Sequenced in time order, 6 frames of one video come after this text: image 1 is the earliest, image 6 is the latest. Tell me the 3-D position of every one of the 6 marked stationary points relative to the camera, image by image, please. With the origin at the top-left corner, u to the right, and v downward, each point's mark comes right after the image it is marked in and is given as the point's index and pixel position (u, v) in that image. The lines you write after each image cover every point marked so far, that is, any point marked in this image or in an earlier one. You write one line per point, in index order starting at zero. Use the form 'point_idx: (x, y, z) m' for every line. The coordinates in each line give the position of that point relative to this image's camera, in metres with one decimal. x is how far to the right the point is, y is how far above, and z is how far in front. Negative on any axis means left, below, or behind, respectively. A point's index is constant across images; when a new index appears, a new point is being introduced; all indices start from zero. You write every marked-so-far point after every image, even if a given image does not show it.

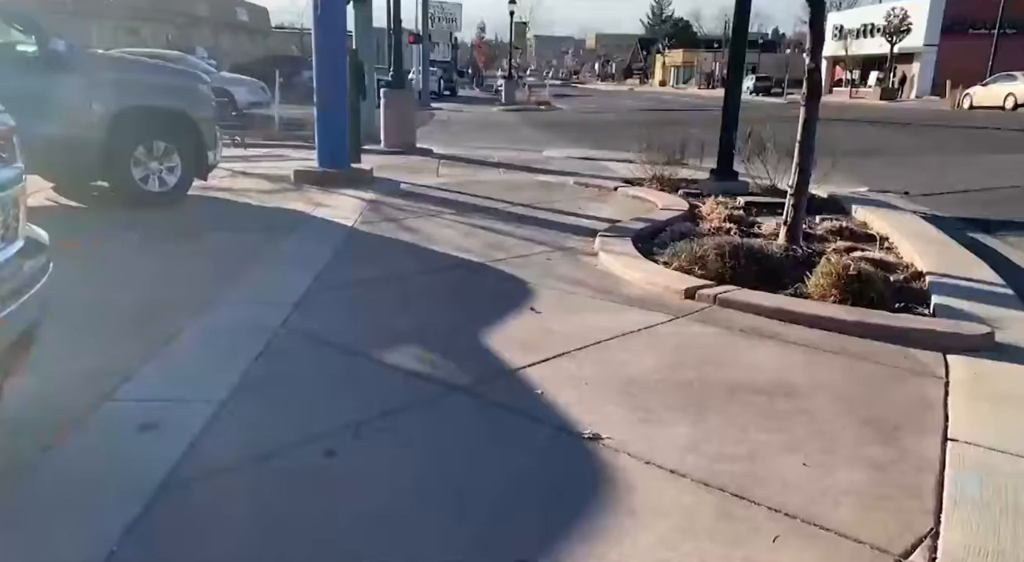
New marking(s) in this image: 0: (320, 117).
0: (-2.7, +2.2, +10.3) m
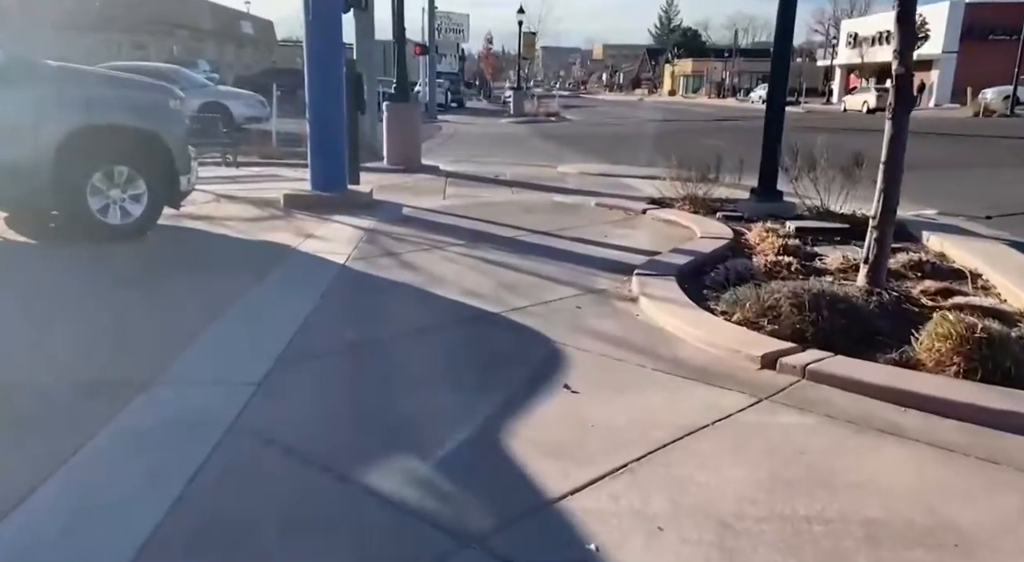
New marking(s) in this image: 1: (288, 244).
0: (-2.5, +1.7, +9.2) m
1: (-2.2, +0.4, +7.2) m
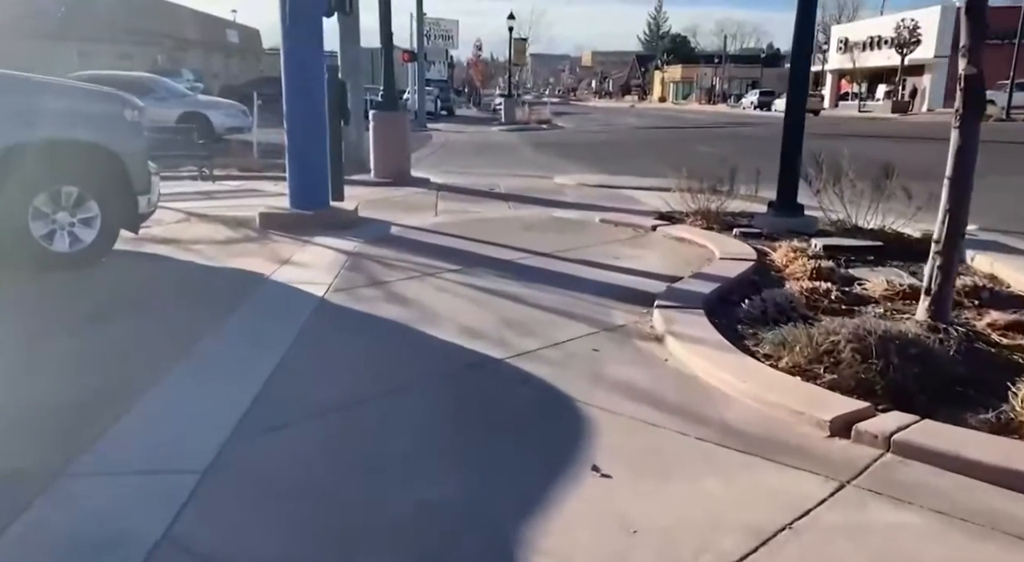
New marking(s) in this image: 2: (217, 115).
0: (-2.5, +1.4, +8.4) m
1: (-2.2, +0.1, +6.5) m
2: (-7.6, +4.3, +19.2) m
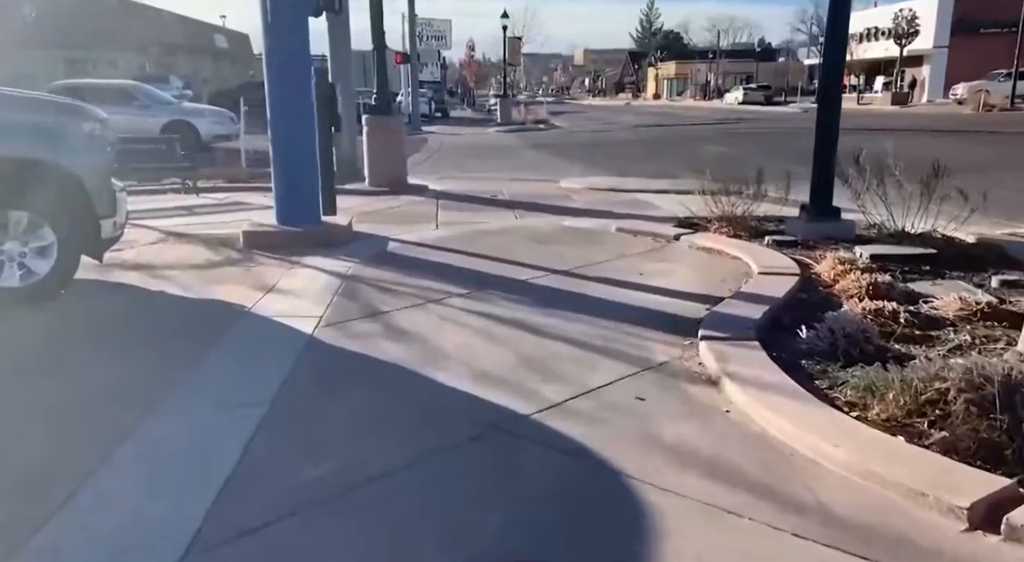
0: (-2.4, +1.2, +7.6) m
1: (-2.1, -0.1, +5.7) m
2: (-7.6, +4.0, +18.4) m
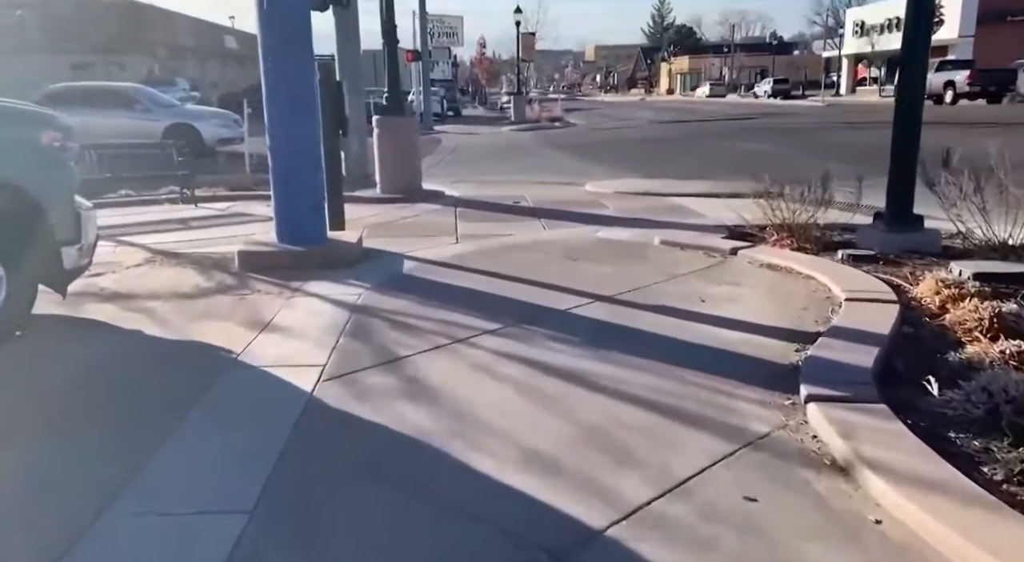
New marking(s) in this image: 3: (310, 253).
0: (-2.1, +1.0, +6.7) m
1: (-1.8, -0.4, +4.8) m
2: (-7.2, +3.7, +17.6) m
3: (-1.8, +0.2, +6.7) m
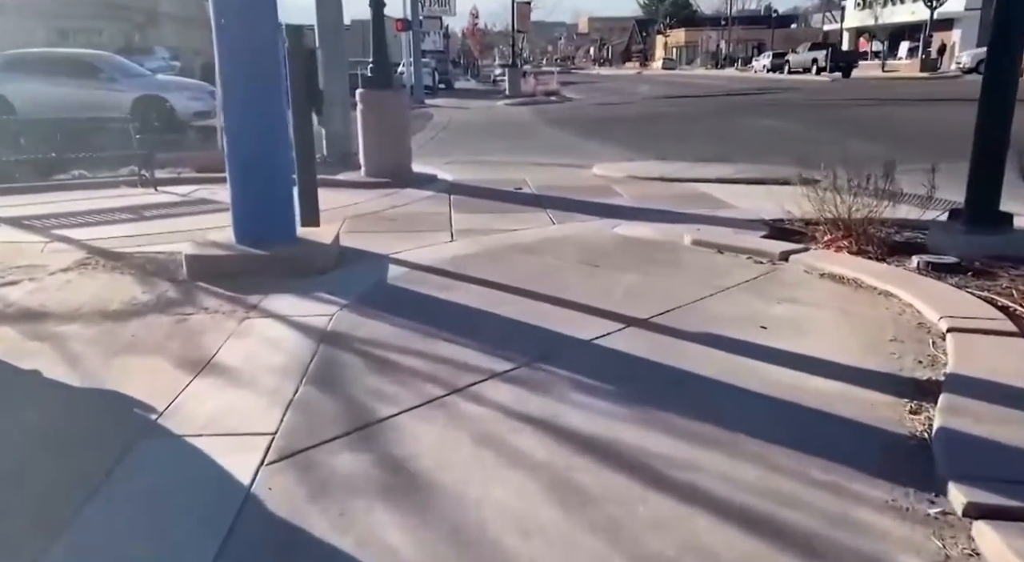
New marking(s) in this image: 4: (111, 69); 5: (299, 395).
0: (-2.1, +0.9, +5.5) m
1: (-1.7, -0.5, +3.6) m
2: (-7.3, +4.0, +16.2) m
3: (-1.8, +0.2, +5.5) m
4: (-8.5, +4.5, +15.6) m
5: (-1.0, -0.5, +3.5) m
